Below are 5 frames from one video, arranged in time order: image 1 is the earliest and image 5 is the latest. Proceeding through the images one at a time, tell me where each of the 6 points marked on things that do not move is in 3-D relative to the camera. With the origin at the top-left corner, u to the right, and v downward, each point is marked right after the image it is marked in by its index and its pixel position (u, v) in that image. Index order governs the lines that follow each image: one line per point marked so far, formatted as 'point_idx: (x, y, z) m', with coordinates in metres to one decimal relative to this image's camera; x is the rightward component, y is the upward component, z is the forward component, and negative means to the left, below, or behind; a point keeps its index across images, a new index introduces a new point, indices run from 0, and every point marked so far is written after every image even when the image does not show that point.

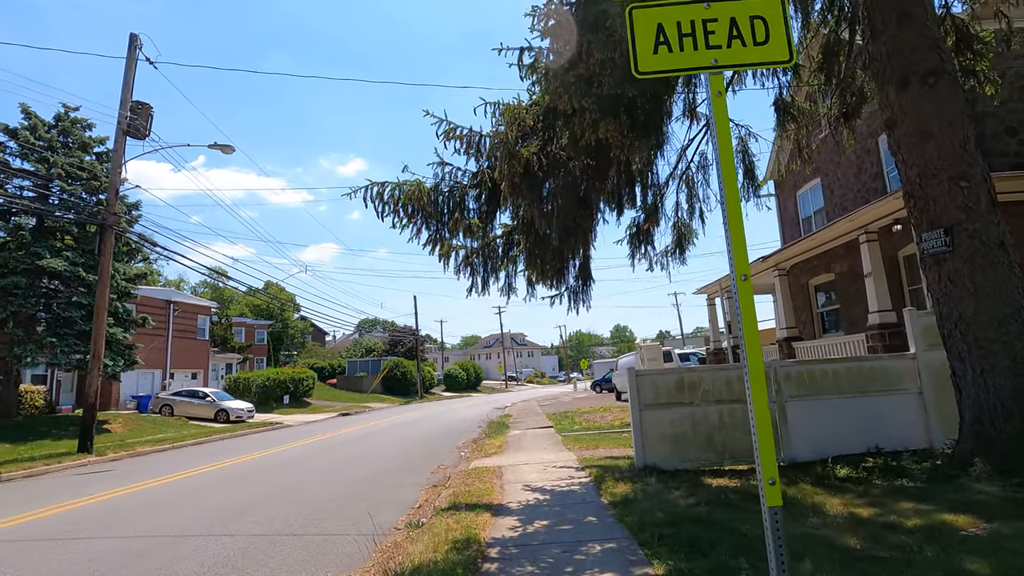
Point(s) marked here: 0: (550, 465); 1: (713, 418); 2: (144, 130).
0: (+0.6, -2.8, +9.6) m
1: (+2.7, -1.7, +8.2) m
2: (-11.2, +4.8, +18.8) m
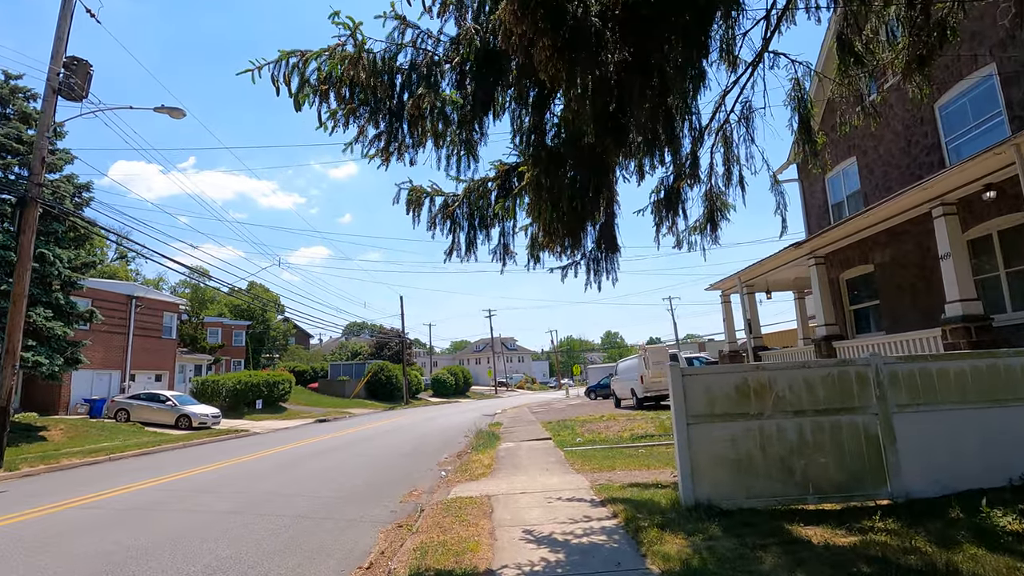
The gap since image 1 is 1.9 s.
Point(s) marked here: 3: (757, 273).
0: (+0.5, -2.4, +7.2) m
1: (+2.6, -1.4, +5.8) m
2: (-11.3, +5.2, +16.2) m
3: (+7.2, +0.4, +18.0) m
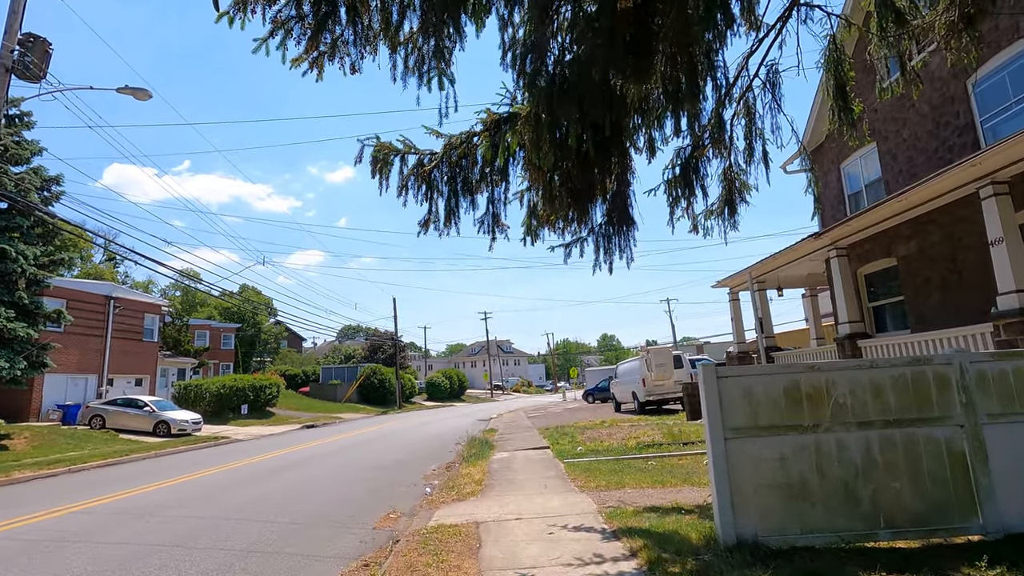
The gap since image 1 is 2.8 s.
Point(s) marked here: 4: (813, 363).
0: (+0.4, -2.3, +6.0) m
1: (+2.6, -1.2, +4.6) m
2: (-11.5, +5.2, +15.0) m
3: (+7.0, +0.5, +16.8) m
4: (+2.3, -0.6, +4.7) m
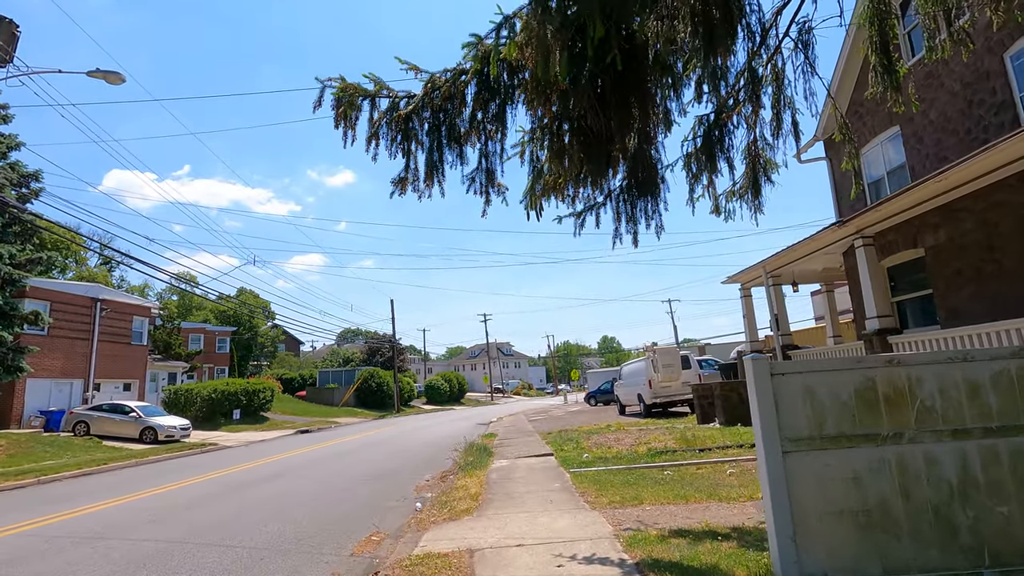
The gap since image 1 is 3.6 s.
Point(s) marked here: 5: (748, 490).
0: (+0.5, -2.1, +5.0) m
1: (+2.6, -1.1, +3.6) m
2: (-11.5, +5.3, +14.0) m
3: (+7.0, +0.7, +15.8) m
4: (+2.3, -0.4, +3.7) m
5: (+2.7, -2.3, +7.0) m
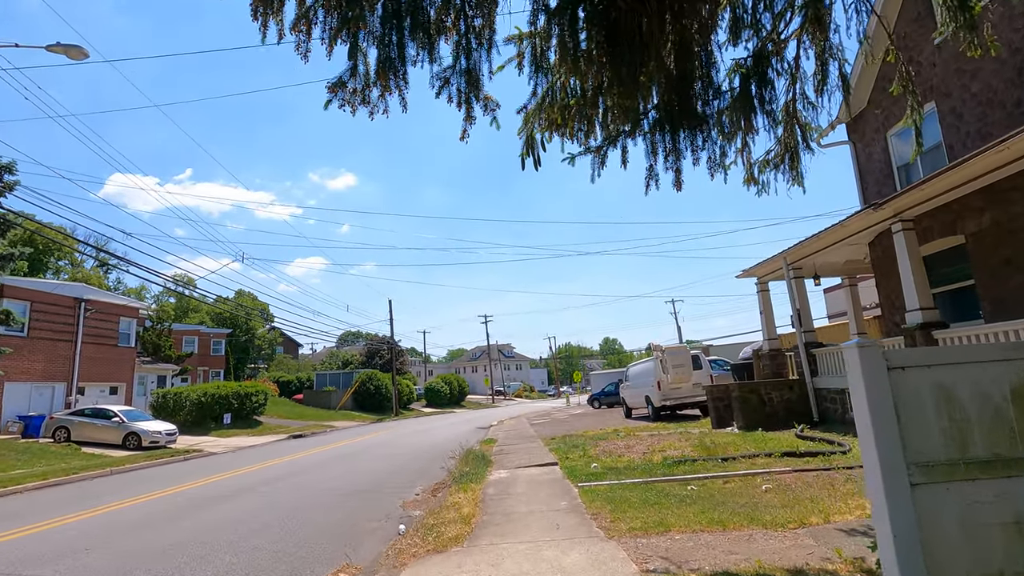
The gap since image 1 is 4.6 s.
0: (+0.4, -2.0, +3.8) m
1: (+2.5, -0.9, +2.4) m
2: (-11.5, +5.4, +12.9) m
3: (+7.0, +0.9, +14.6) m
4: (+2.3, -0.2, +2.5) m
5: (+2.7, -2.1, +5.8) m
